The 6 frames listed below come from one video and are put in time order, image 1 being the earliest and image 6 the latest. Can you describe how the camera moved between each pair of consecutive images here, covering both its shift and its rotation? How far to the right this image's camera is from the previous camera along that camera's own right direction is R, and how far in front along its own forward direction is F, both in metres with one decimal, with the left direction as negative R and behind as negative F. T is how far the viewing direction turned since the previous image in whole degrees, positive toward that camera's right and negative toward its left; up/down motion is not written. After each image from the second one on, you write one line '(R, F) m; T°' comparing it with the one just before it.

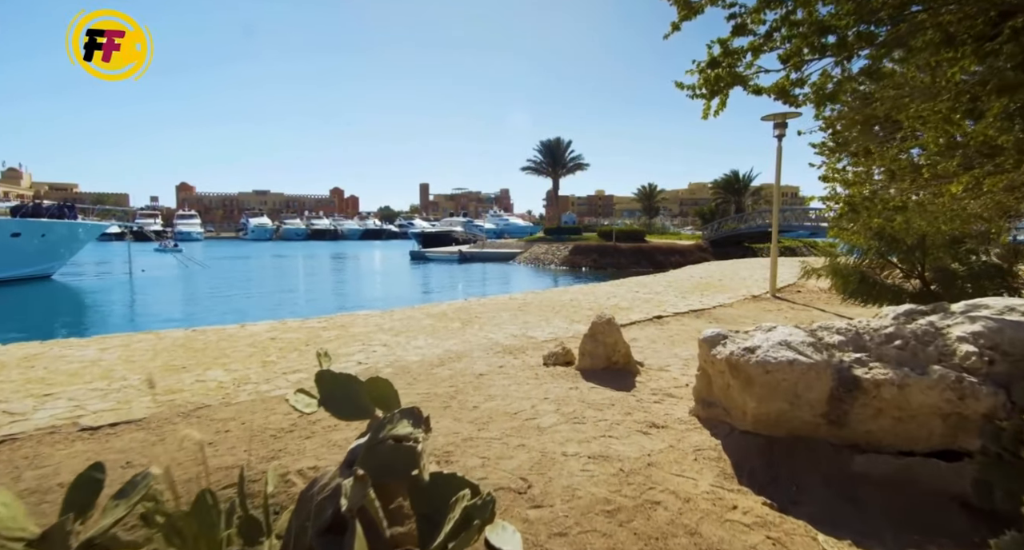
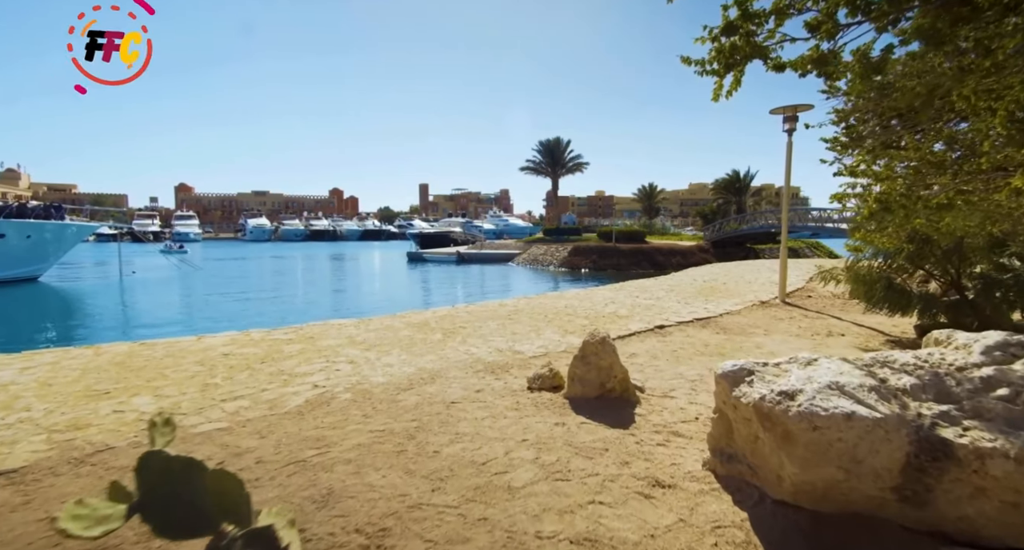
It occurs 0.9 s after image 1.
(+0.2, +0.8) m; 0°
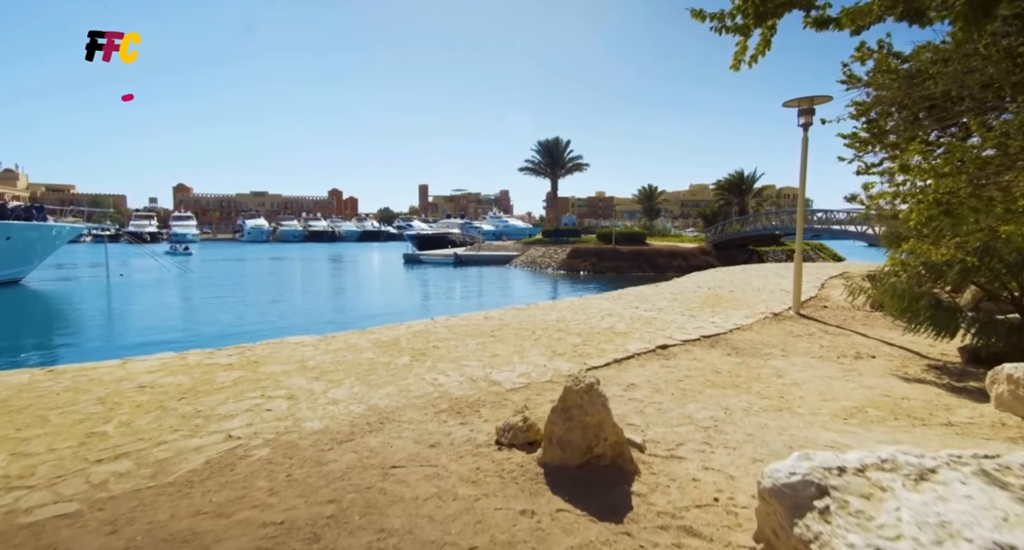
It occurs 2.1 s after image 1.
(+0.3, +1.1) m; 0°
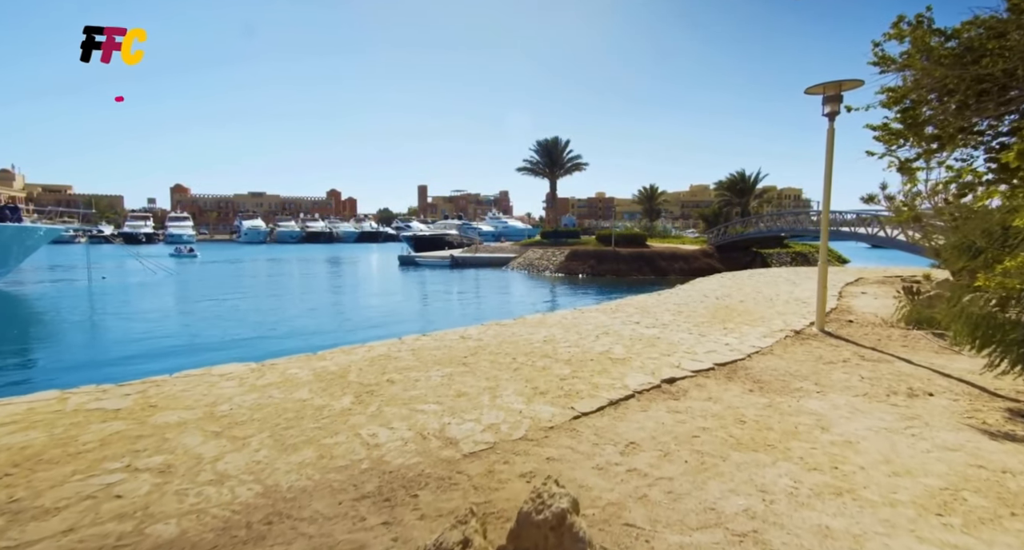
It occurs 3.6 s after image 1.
(+0.3, +1.4) m; 0°
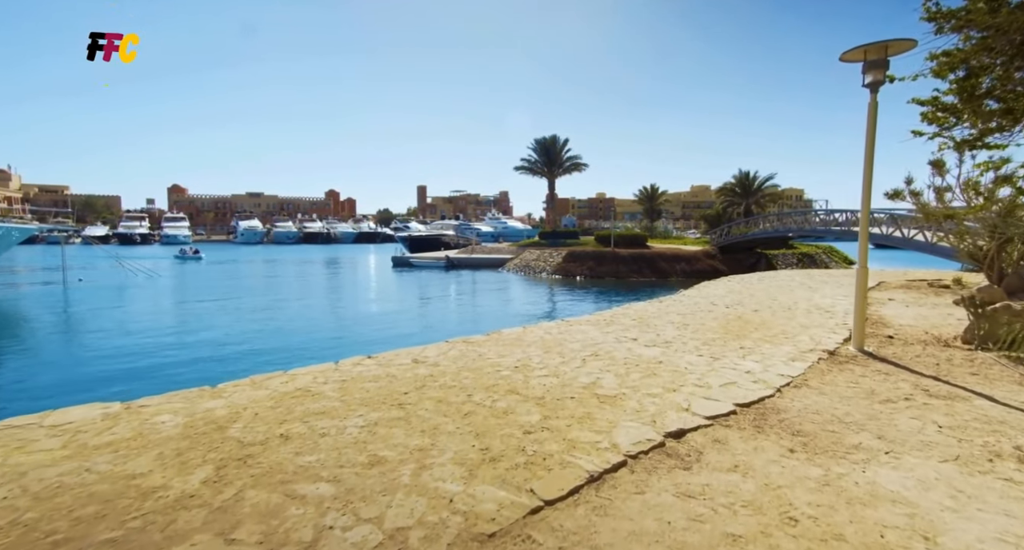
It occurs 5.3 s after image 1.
(+0.4, +1.7) m; 0°
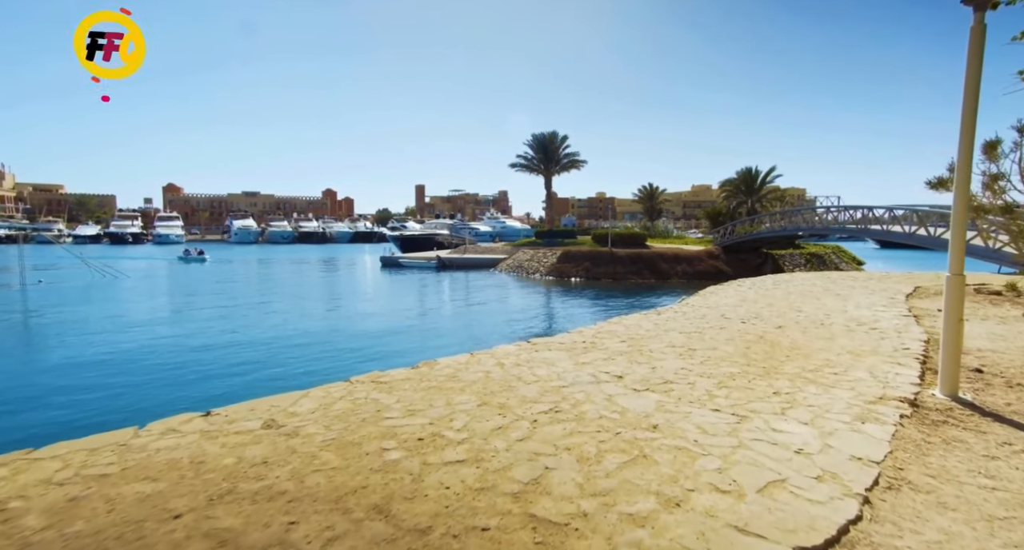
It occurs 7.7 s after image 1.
(+0.7, +2.5) m; 0°
